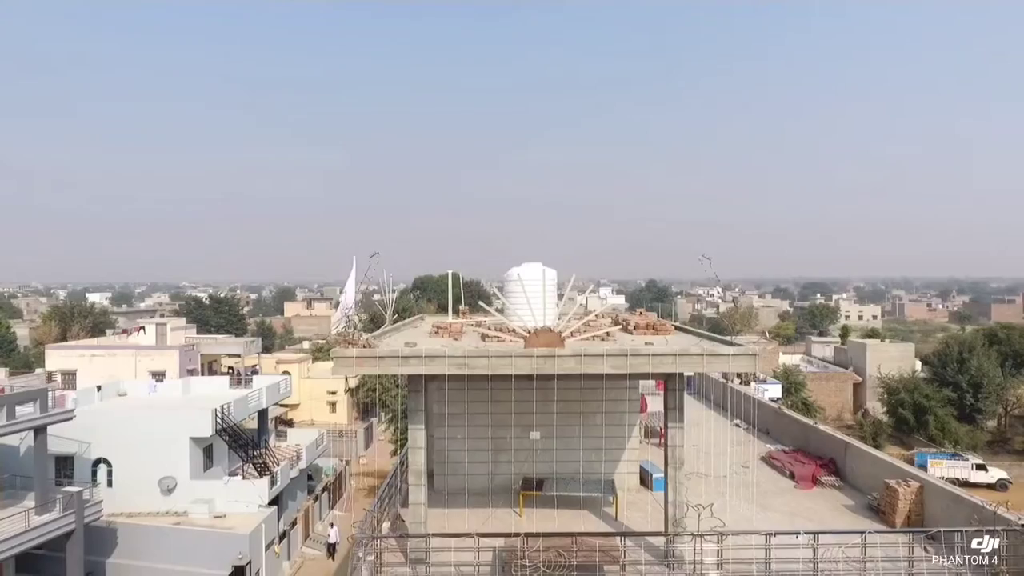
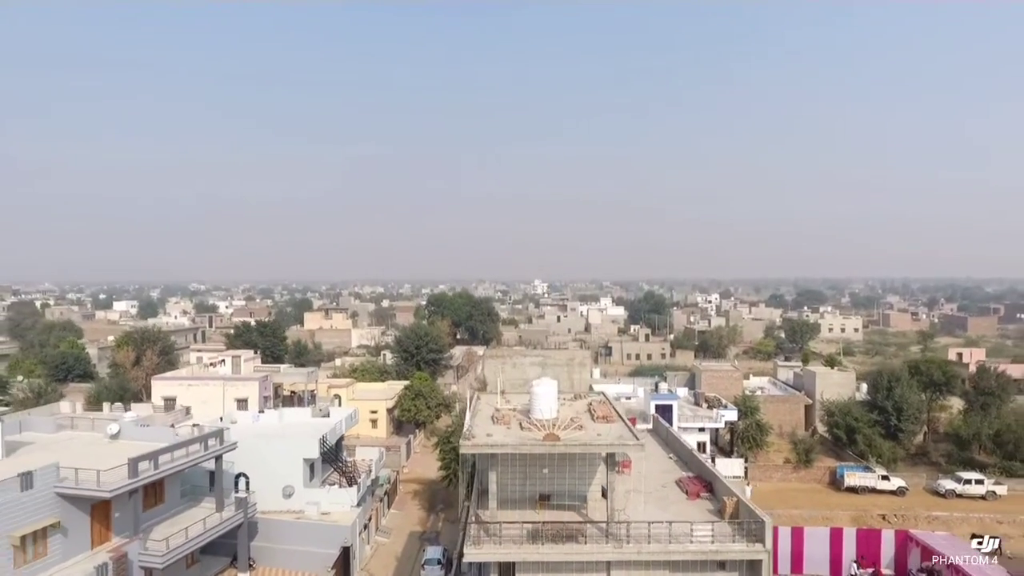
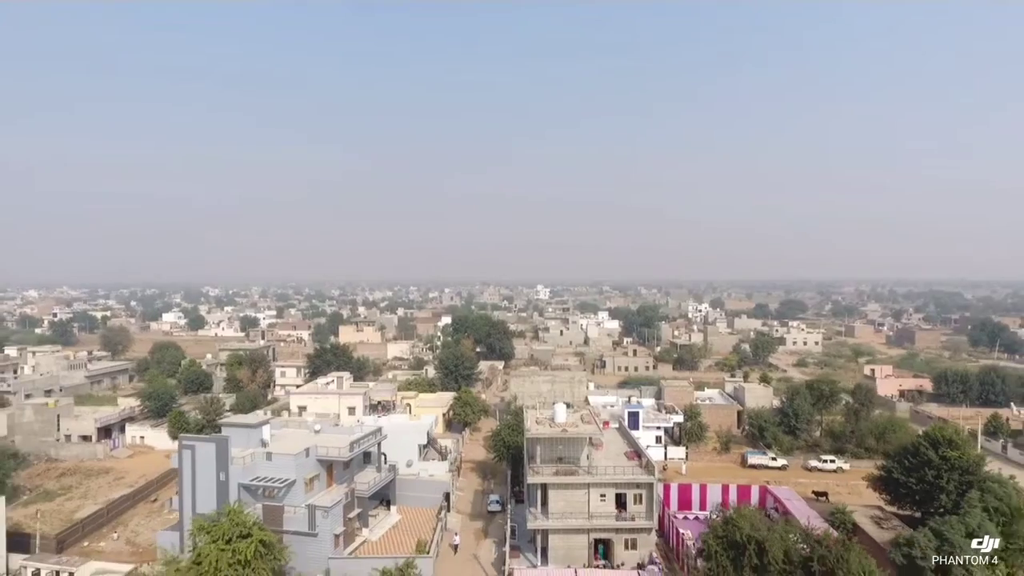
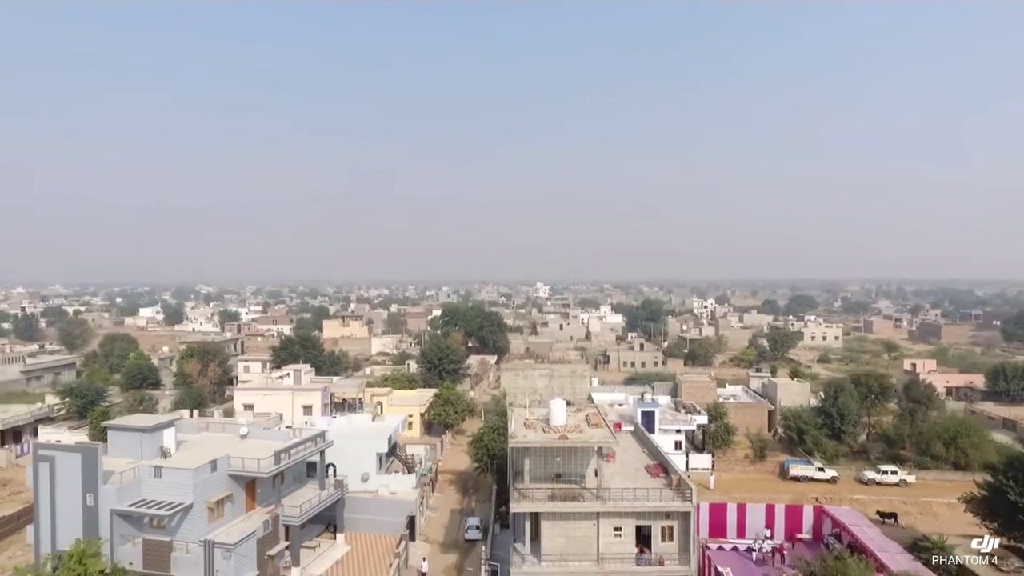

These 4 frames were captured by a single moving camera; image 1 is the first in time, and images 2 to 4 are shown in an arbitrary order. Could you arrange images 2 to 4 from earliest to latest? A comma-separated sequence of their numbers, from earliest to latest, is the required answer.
2, 4, 3
